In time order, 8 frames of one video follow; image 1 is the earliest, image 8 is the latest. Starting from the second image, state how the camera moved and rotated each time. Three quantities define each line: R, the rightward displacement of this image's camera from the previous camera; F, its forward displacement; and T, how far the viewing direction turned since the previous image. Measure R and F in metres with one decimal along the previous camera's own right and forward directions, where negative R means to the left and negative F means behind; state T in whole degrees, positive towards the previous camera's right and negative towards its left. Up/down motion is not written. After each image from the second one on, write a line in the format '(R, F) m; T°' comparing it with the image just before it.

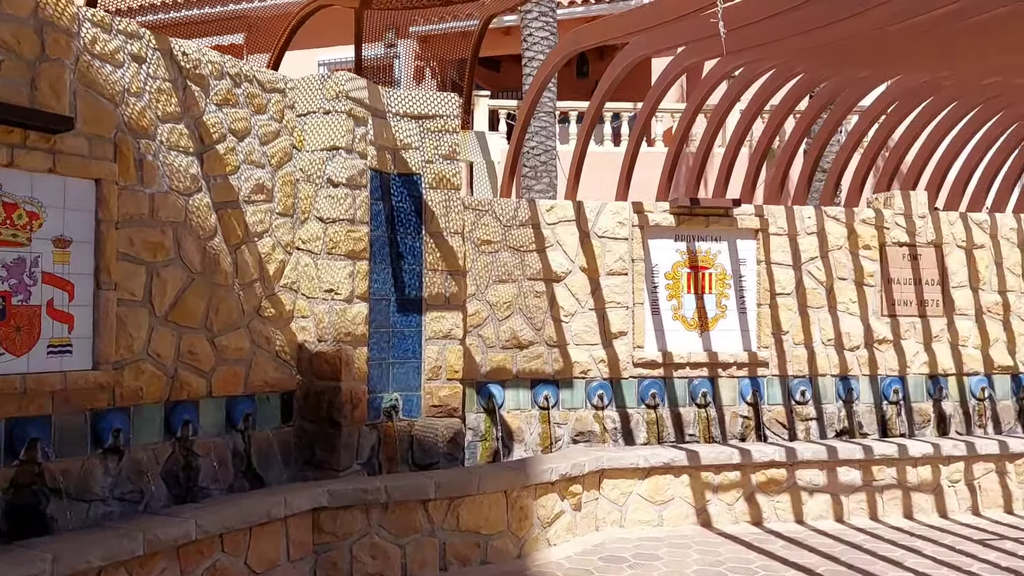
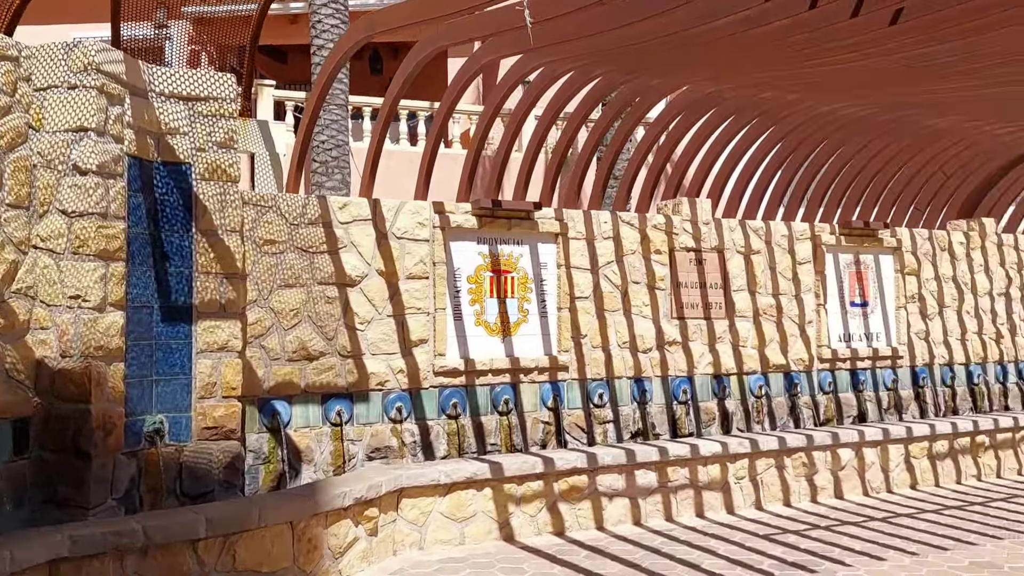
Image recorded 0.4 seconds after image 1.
(0.0, +0.5) m; +15°
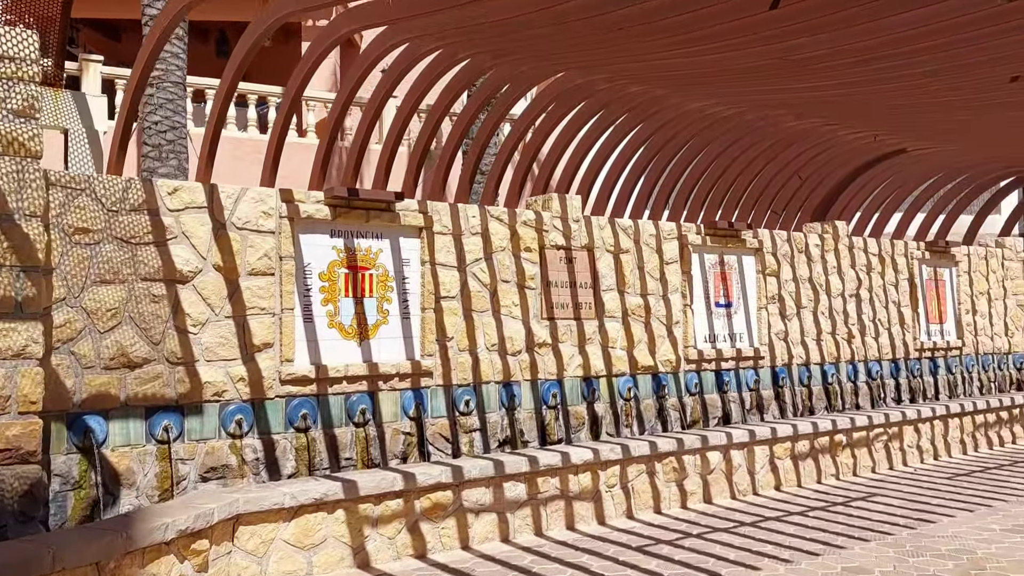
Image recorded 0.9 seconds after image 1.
(0.0, +0.6) m; +10°
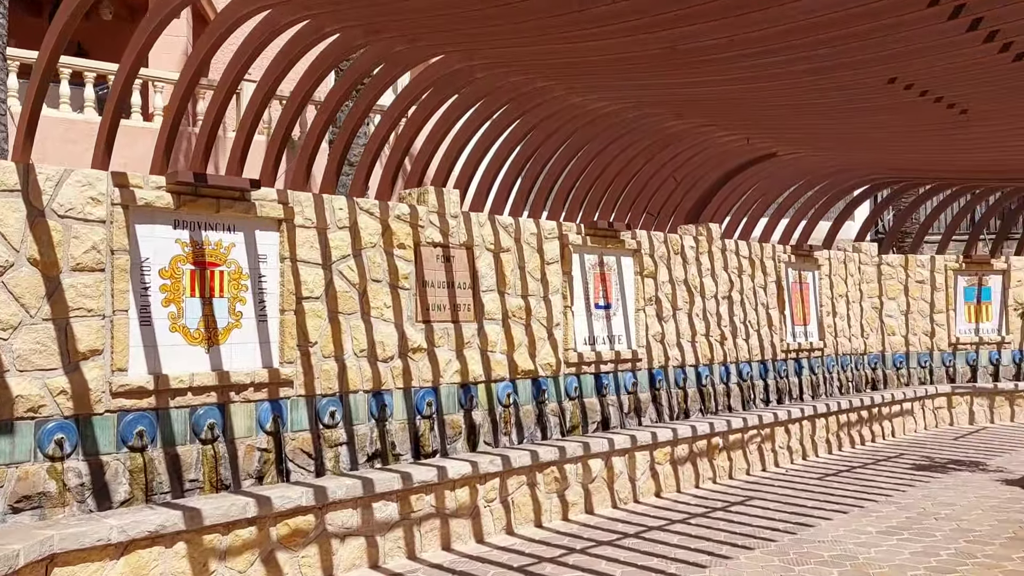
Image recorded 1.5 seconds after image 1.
(0.0, +0.5) m; +9°
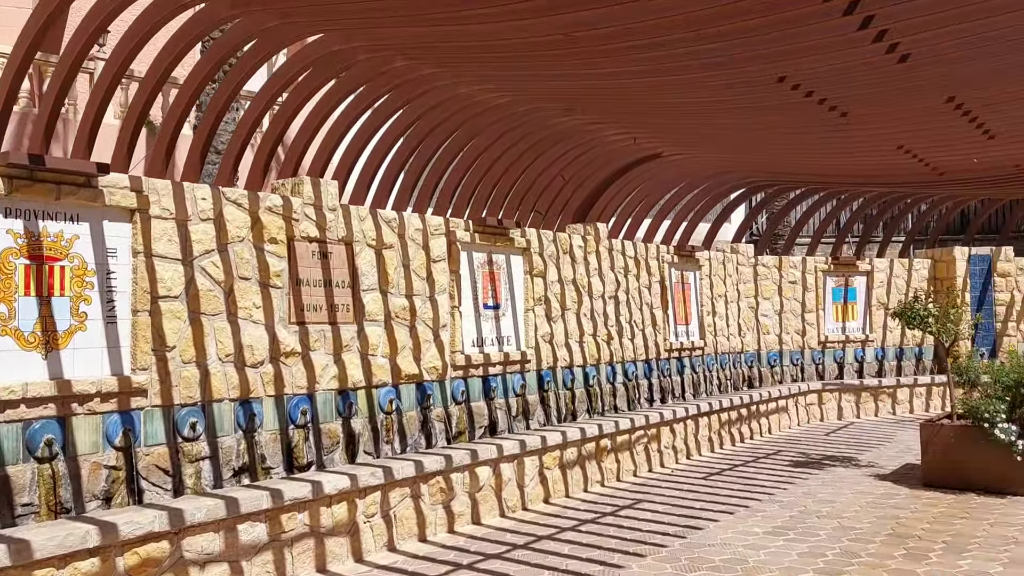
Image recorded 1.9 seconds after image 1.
(0.0, +0.3) m; +8°
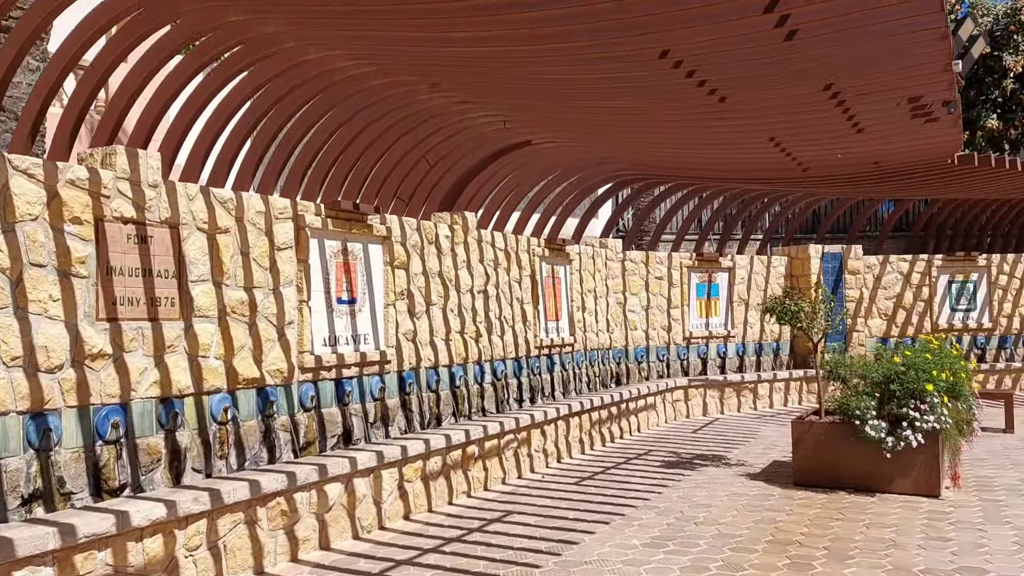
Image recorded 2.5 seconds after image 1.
(+0.1, +0.6) m; +10°
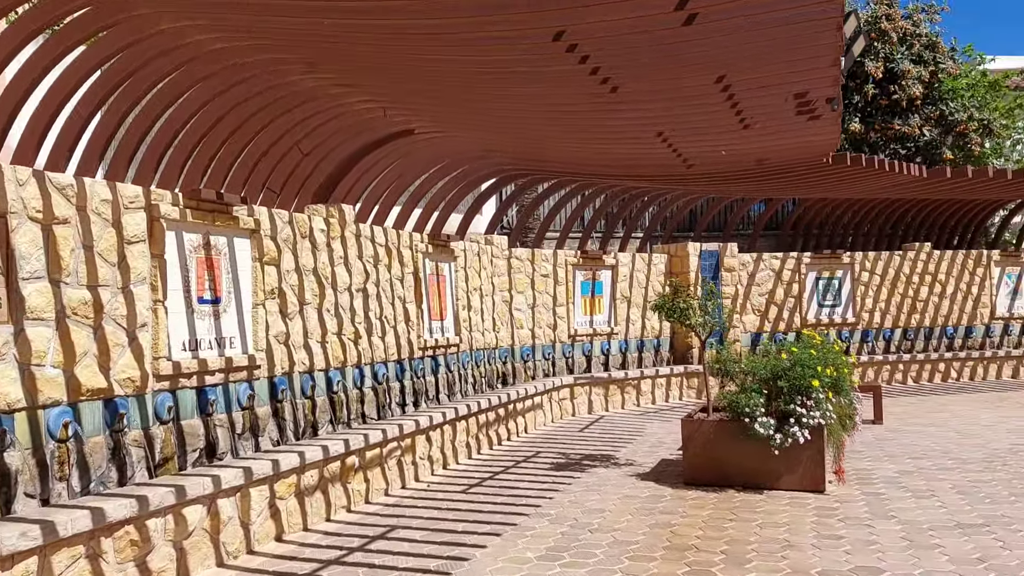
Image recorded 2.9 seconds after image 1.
(0.0, +0.4) m; +9°
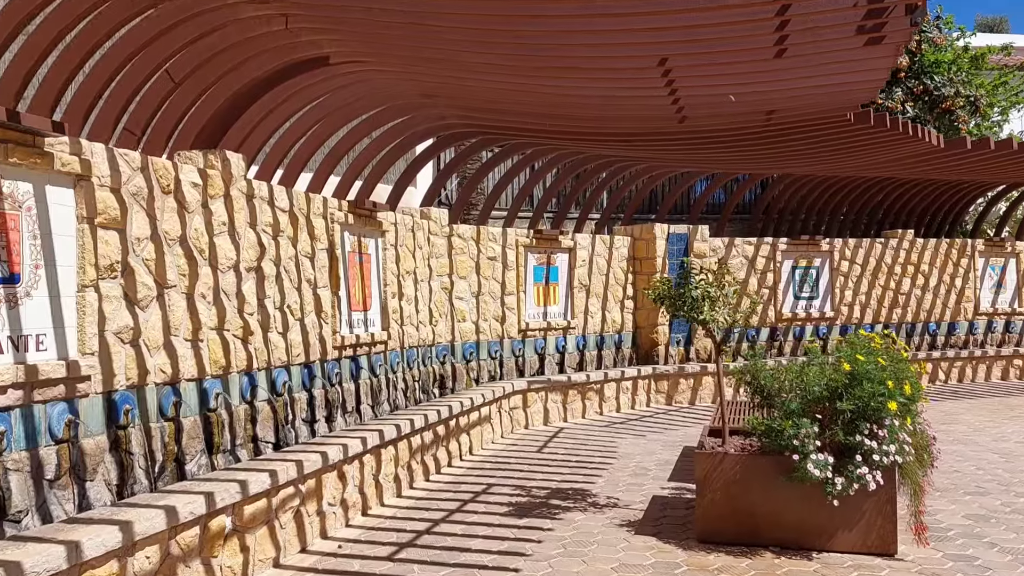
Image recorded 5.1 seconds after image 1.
(-0.1, +2.0) m; +5°
